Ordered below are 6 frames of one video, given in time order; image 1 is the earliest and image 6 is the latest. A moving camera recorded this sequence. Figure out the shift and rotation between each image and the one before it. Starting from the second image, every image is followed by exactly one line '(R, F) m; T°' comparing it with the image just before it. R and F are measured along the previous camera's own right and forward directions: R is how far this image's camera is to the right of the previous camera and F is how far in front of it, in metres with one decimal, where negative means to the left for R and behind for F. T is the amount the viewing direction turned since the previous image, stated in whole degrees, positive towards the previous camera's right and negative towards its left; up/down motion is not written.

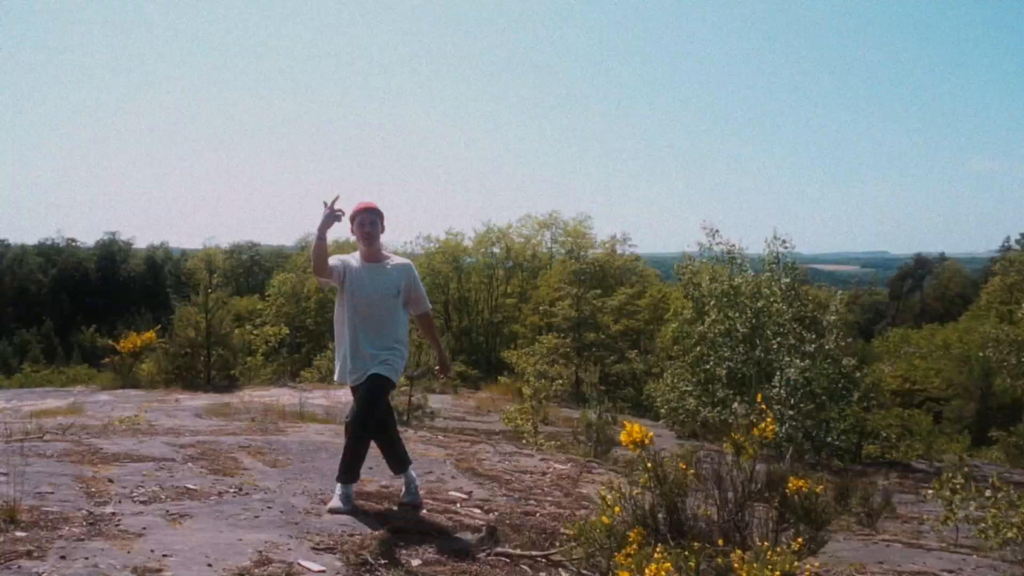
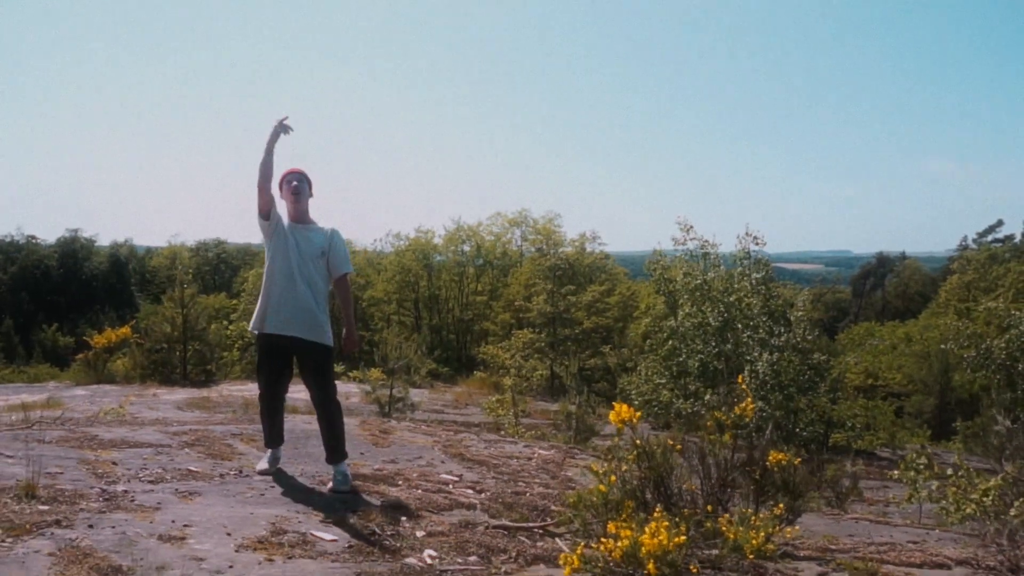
(-0.1, -0.2) m; +2°
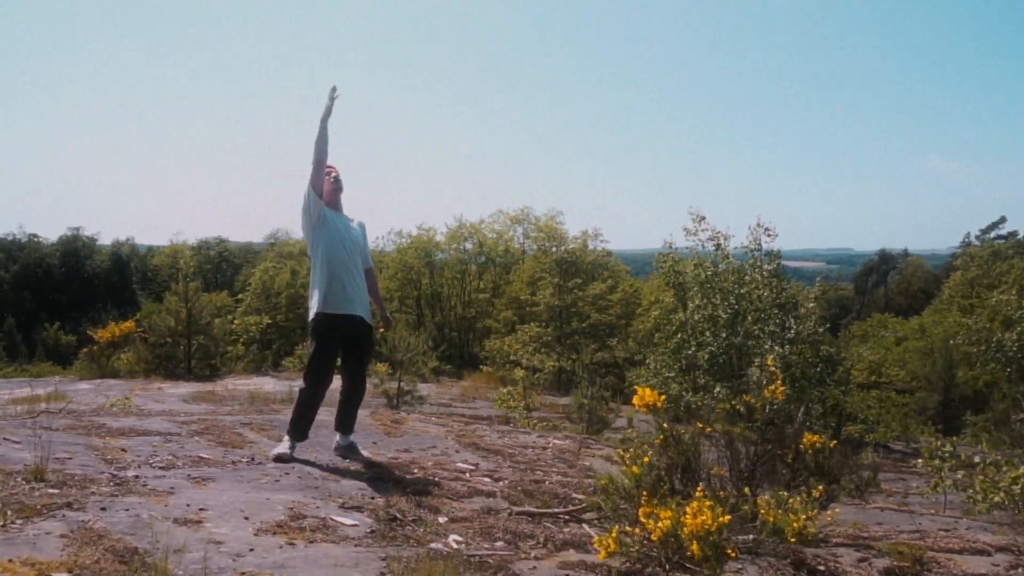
(-0.1, +0.2) m; 0°
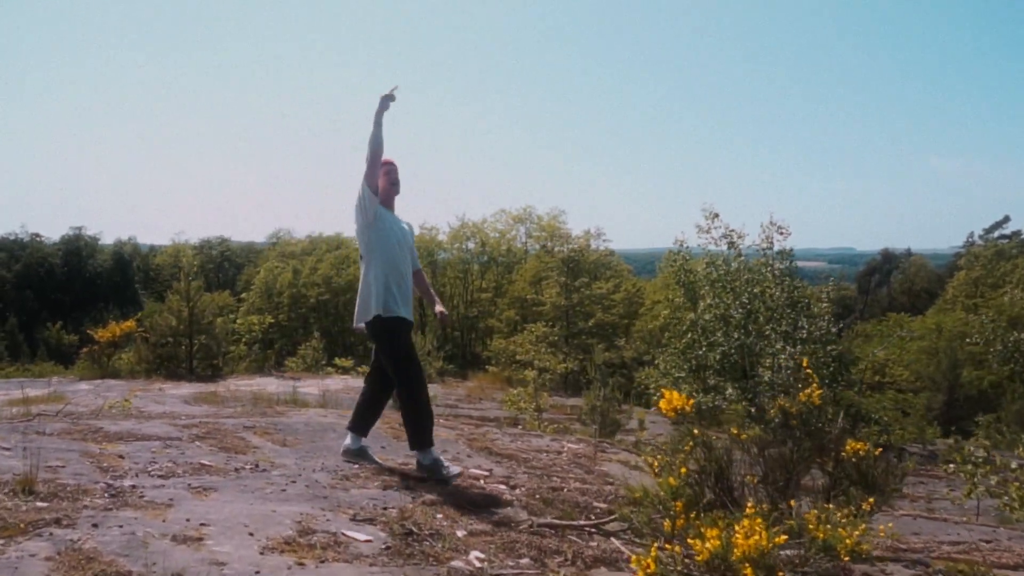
(-0.1, +0.3) m; 0°
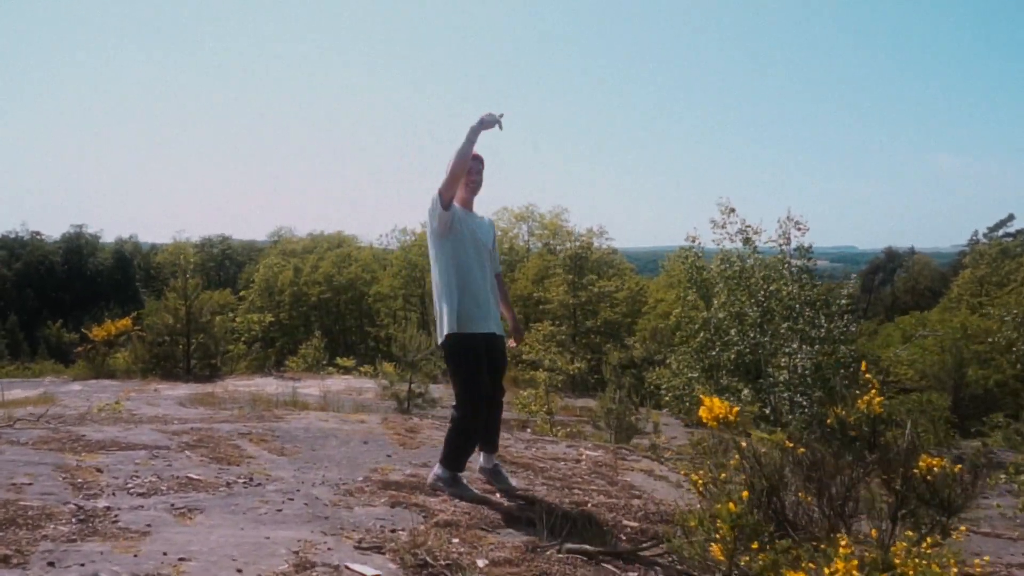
(-0.1, +0.5) m; 0°
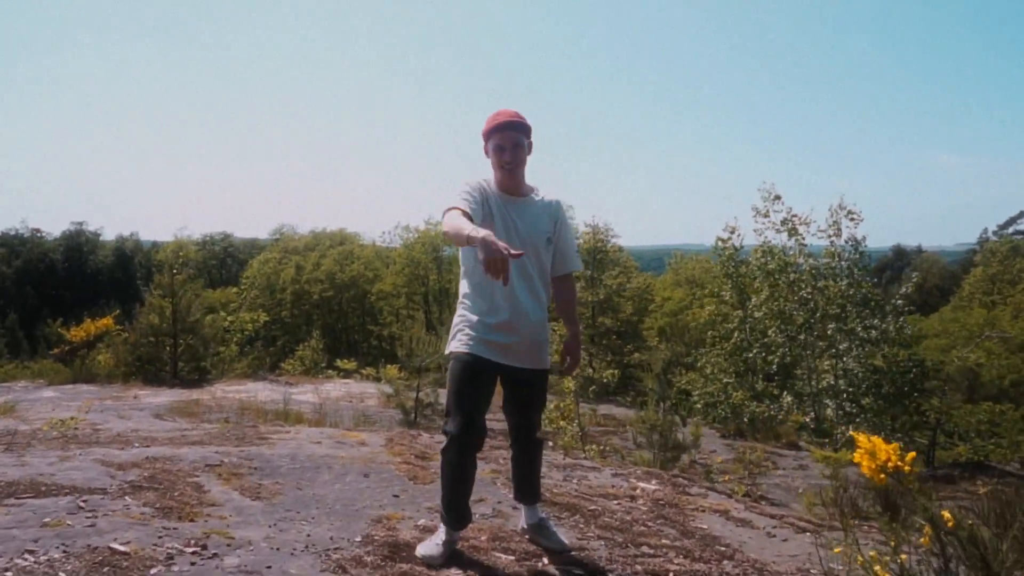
(-0.2, +1.3) m; 0°
